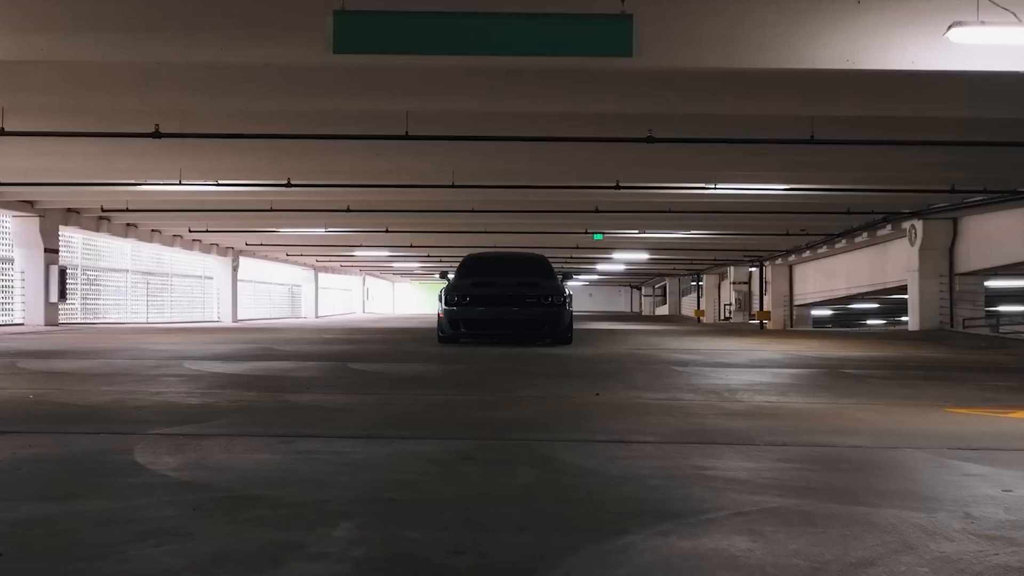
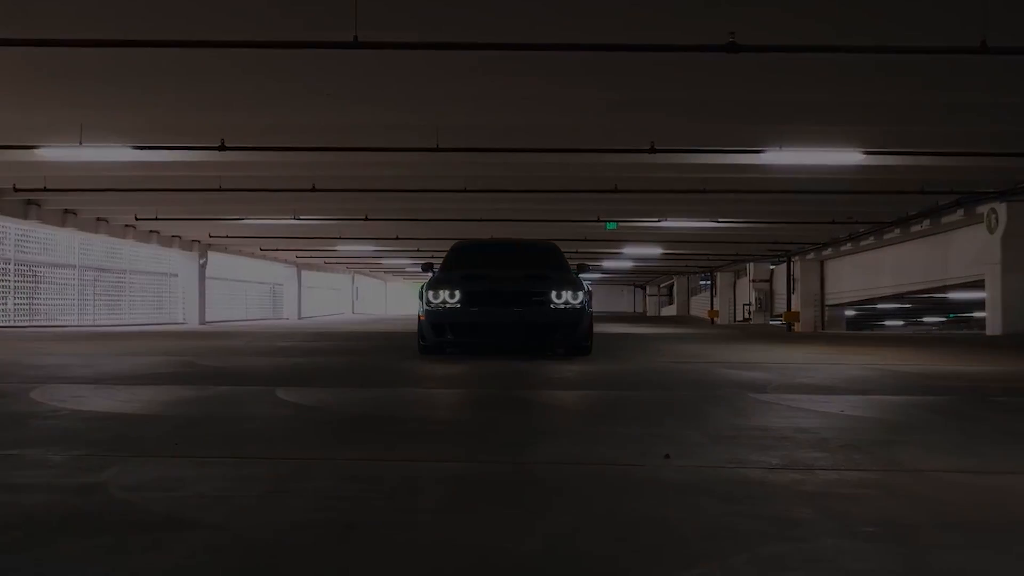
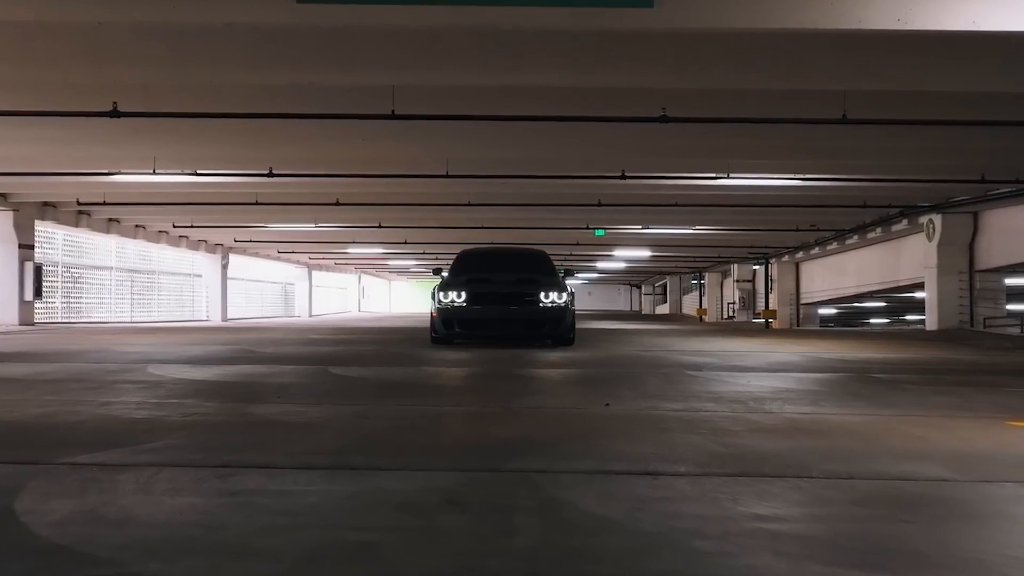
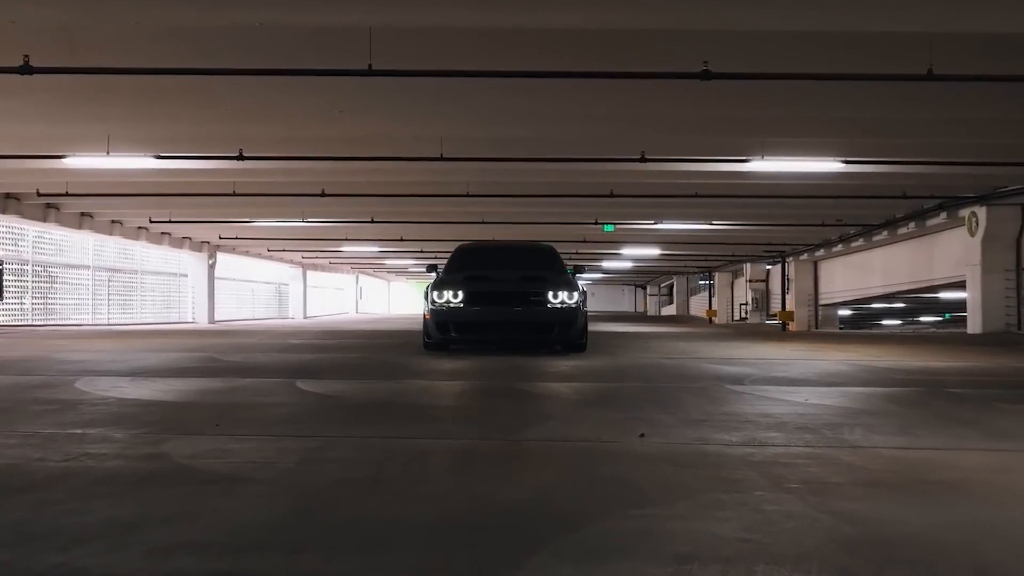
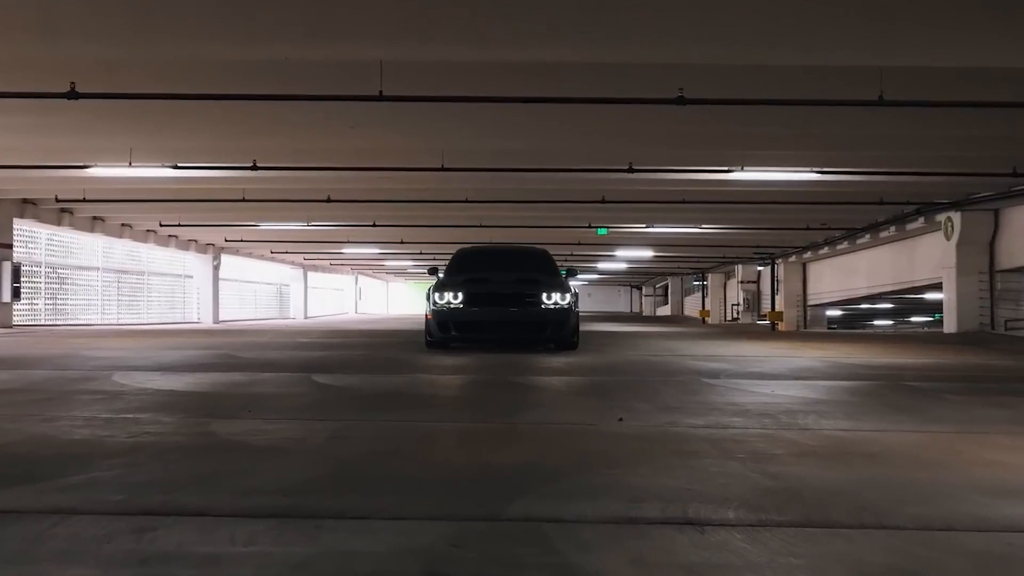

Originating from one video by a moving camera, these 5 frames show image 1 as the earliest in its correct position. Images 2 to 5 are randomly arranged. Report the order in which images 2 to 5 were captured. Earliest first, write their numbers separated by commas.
3, 5, 4, 2
